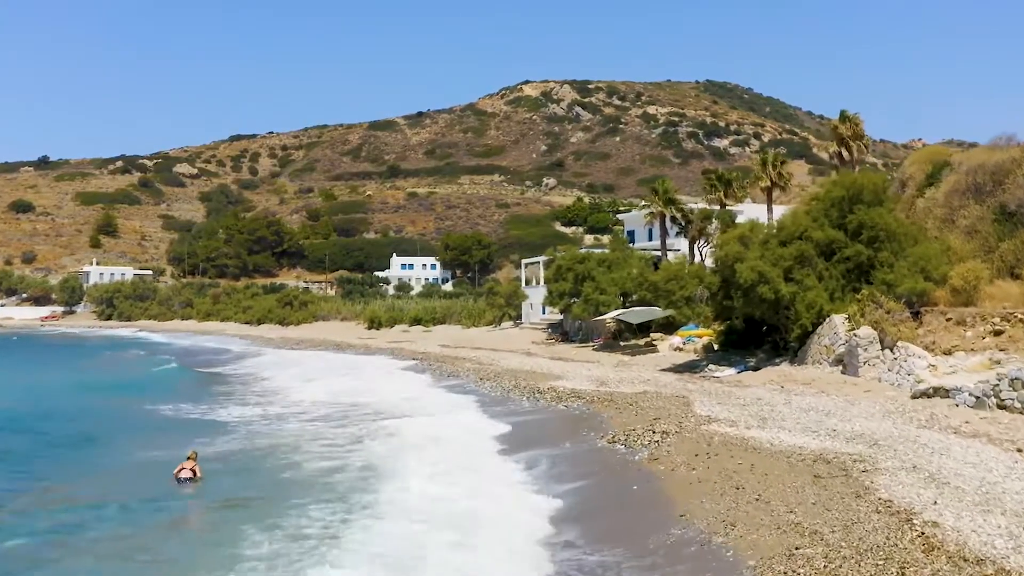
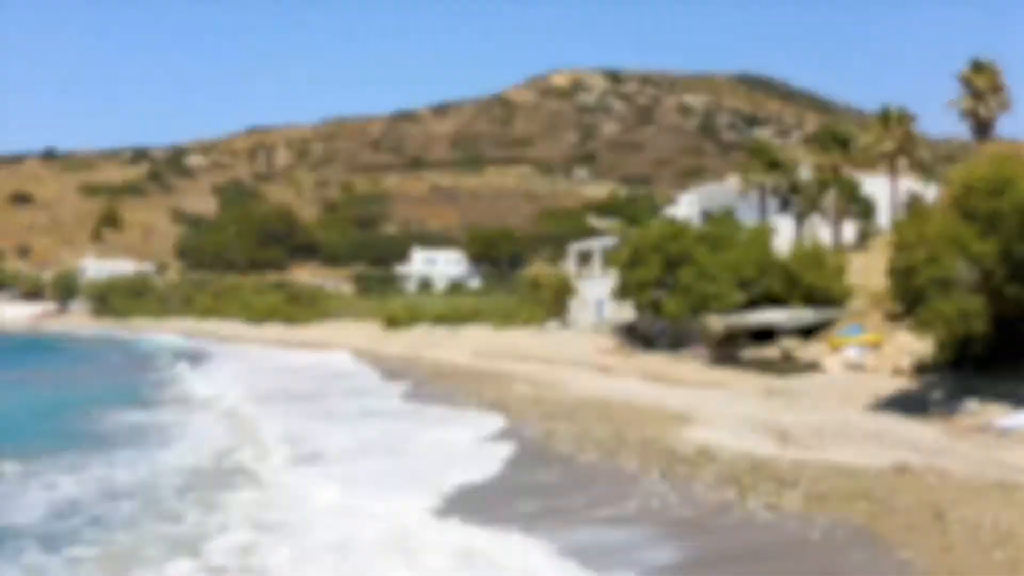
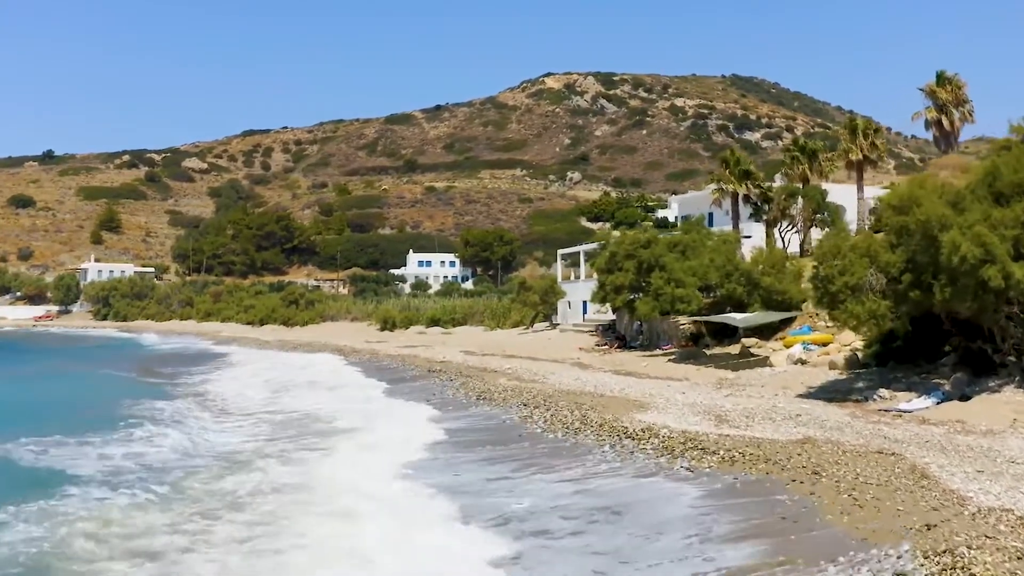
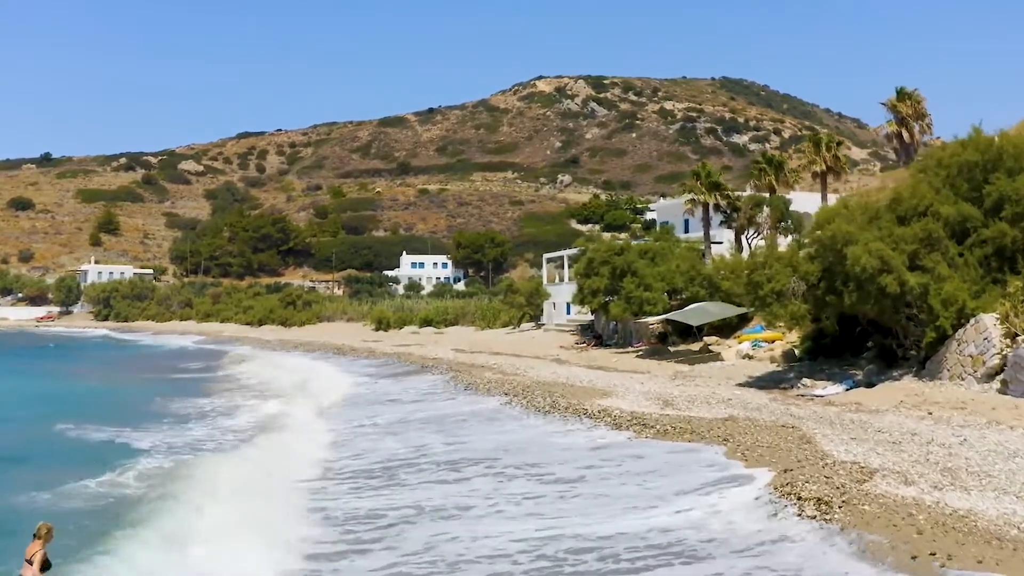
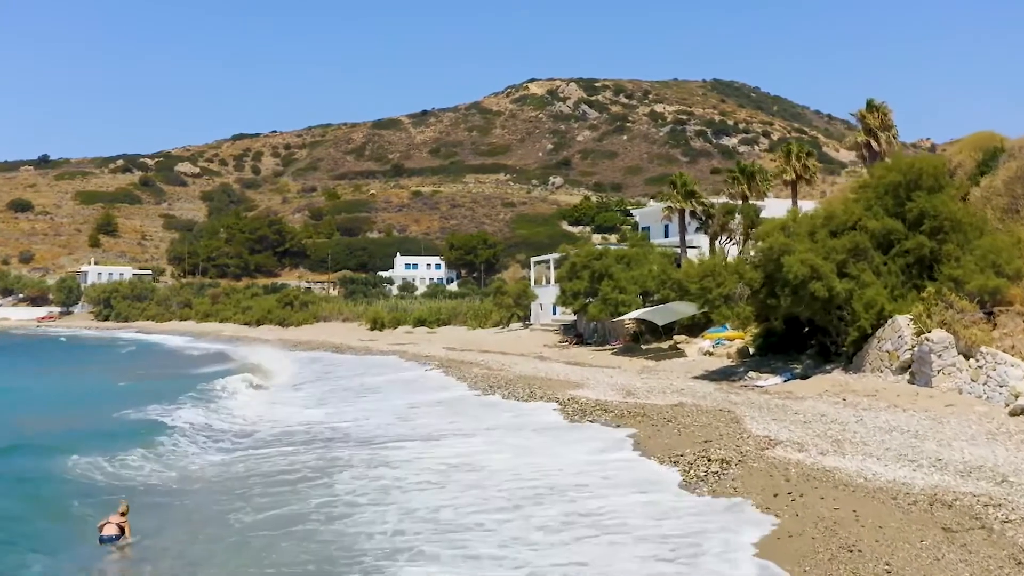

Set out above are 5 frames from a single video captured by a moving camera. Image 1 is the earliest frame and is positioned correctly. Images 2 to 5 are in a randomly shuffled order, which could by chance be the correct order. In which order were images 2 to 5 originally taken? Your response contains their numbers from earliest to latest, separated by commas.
5, 4, 3, 2
